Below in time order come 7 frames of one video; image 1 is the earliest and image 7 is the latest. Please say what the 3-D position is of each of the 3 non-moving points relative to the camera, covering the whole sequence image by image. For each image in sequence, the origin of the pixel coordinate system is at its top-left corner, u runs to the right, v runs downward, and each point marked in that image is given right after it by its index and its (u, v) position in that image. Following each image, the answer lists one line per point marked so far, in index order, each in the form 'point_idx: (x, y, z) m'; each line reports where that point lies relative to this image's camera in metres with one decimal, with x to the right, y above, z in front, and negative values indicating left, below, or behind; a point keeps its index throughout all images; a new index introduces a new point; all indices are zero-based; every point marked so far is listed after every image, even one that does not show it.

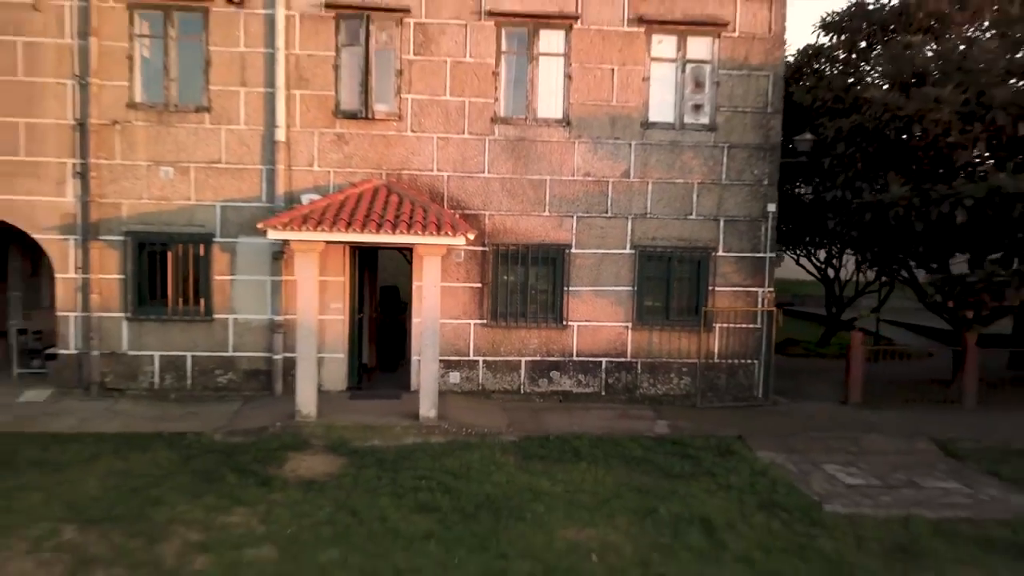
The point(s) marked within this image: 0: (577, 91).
0: (+0.8, +2.6, +9.6) m
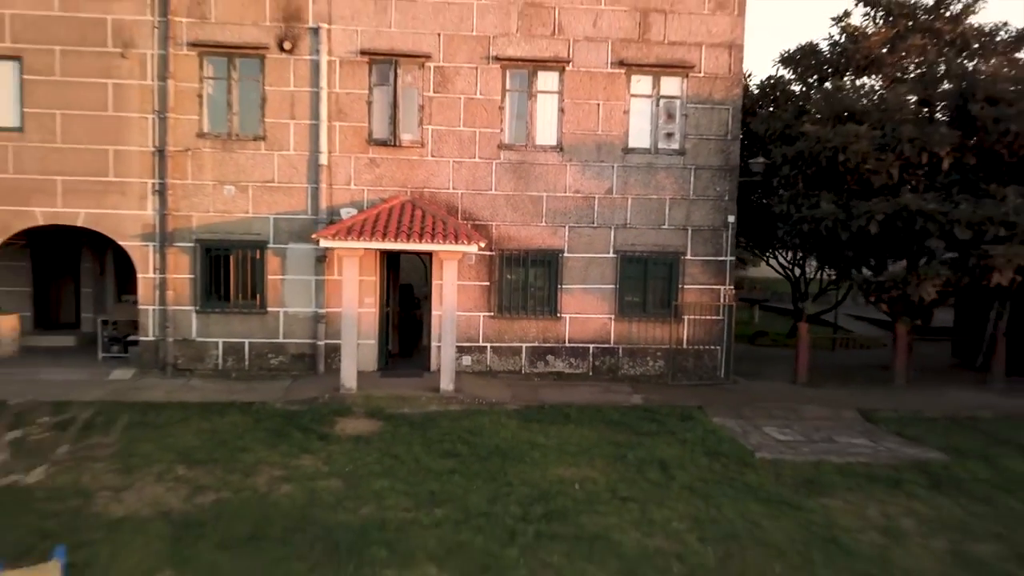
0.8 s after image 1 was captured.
0: (+0.9, +2.6, +11.5) m
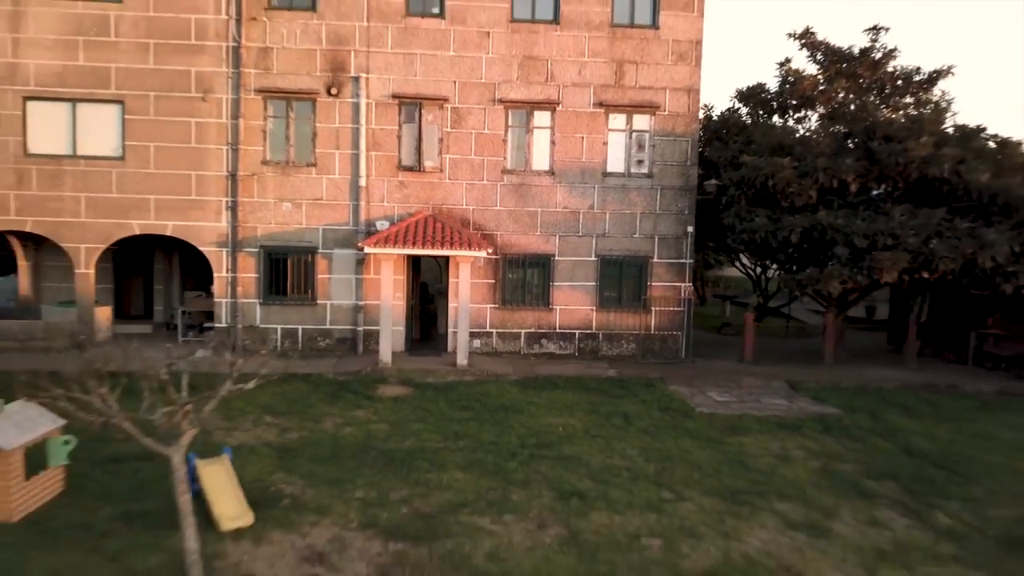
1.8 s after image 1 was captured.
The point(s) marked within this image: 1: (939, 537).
0: (+0.9, +2.7, +14.3) m
1: (+4.5, -2.5, +7.6) m
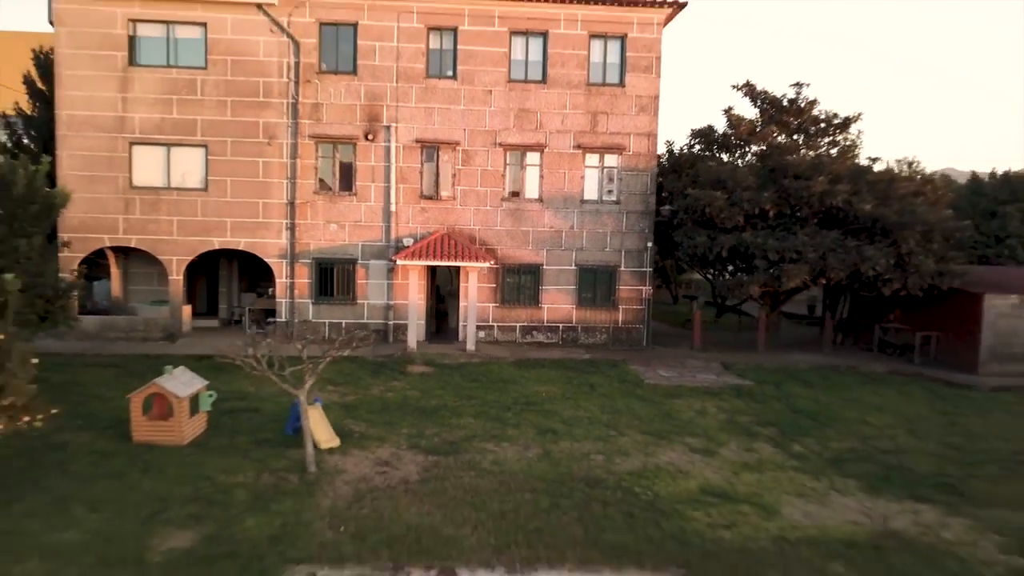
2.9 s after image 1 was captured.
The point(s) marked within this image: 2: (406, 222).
0: (+0.8, +2.6, +18.2) m
1: (+4.4, -2.6, +11.5) m
2: (-2.6, +1.6, +18.1) m
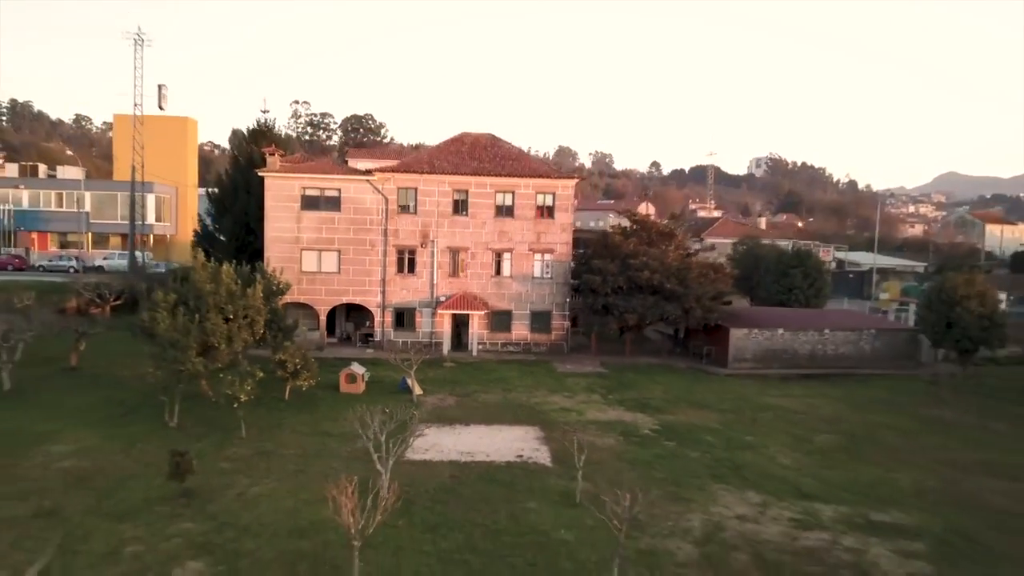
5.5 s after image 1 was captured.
0: (+0.1, +0.9, +35.0) m
1: (+3.6, -4.3, +28.2) m
2: (-3.4, 0.0, +34.9) m
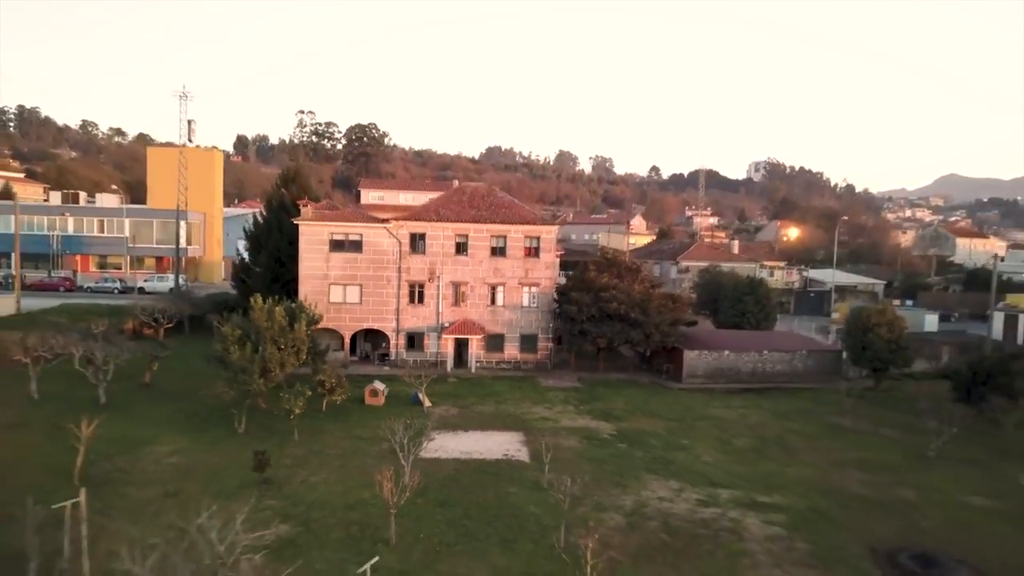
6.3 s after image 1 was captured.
0: (-0.3, -0.7, +42.0) m
1: (+3.1, -5.9, +35.2) m
2: (-3.8, -1.6, +41.9) m
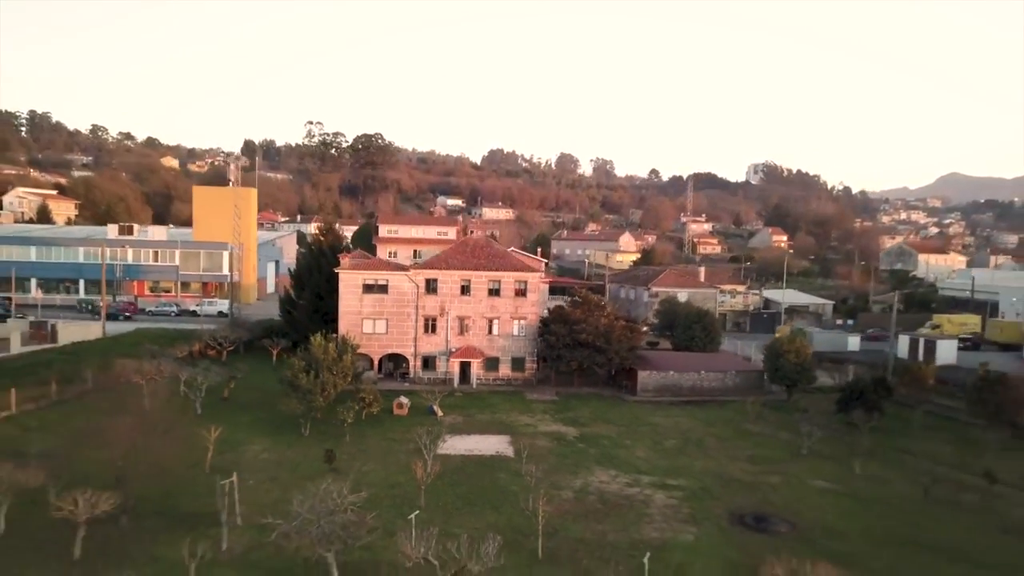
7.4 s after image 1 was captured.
0: (-0.9, -3.1, +53.5) m
1: (+2.6, -8.3, +46.7) m
2: (-4.3, -4.1, +53.4) m
